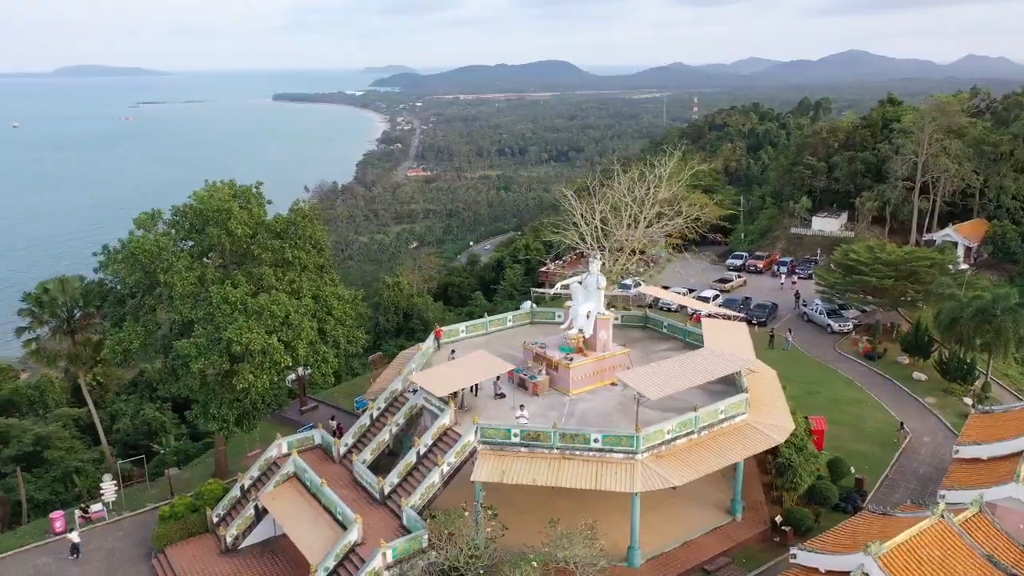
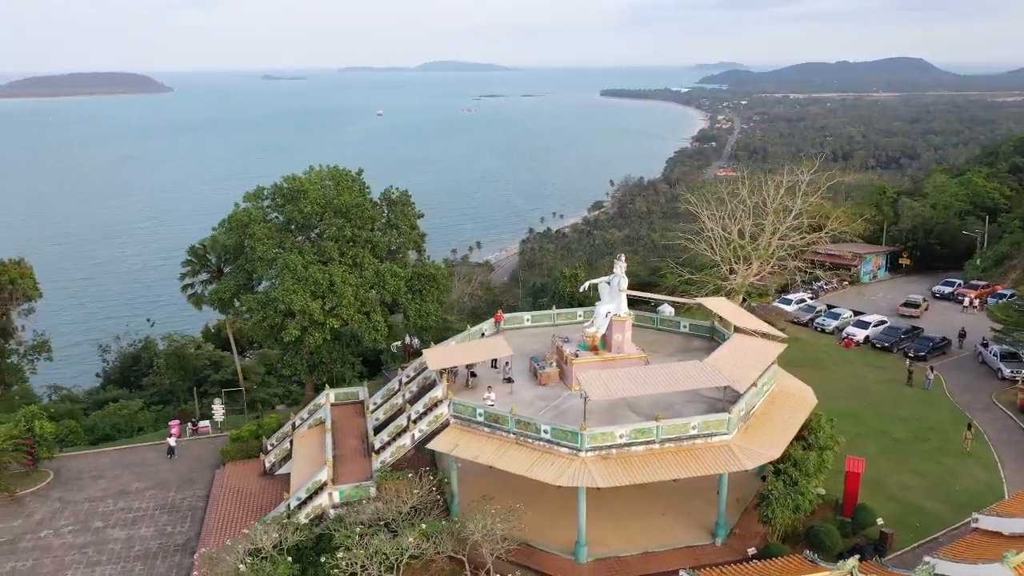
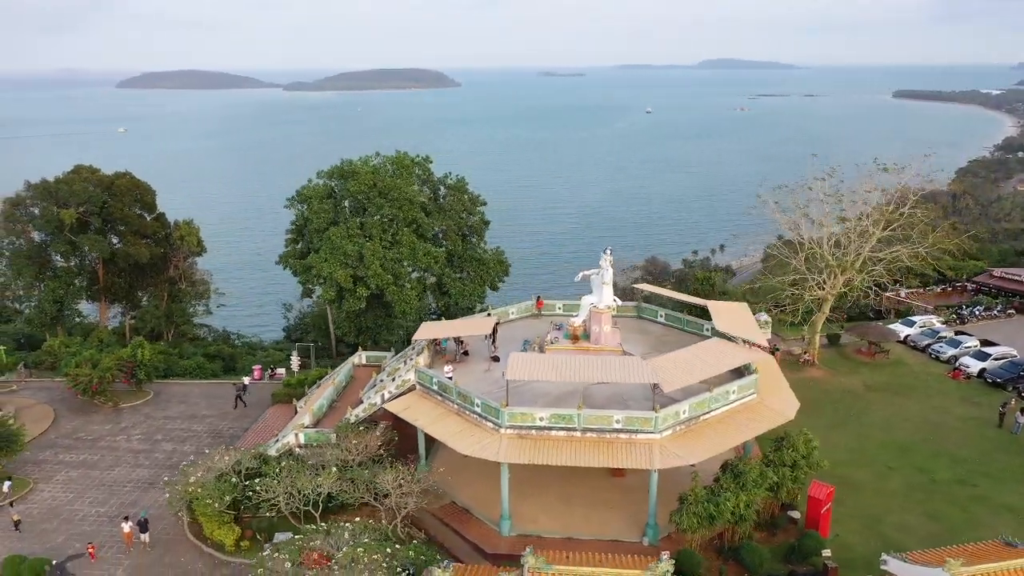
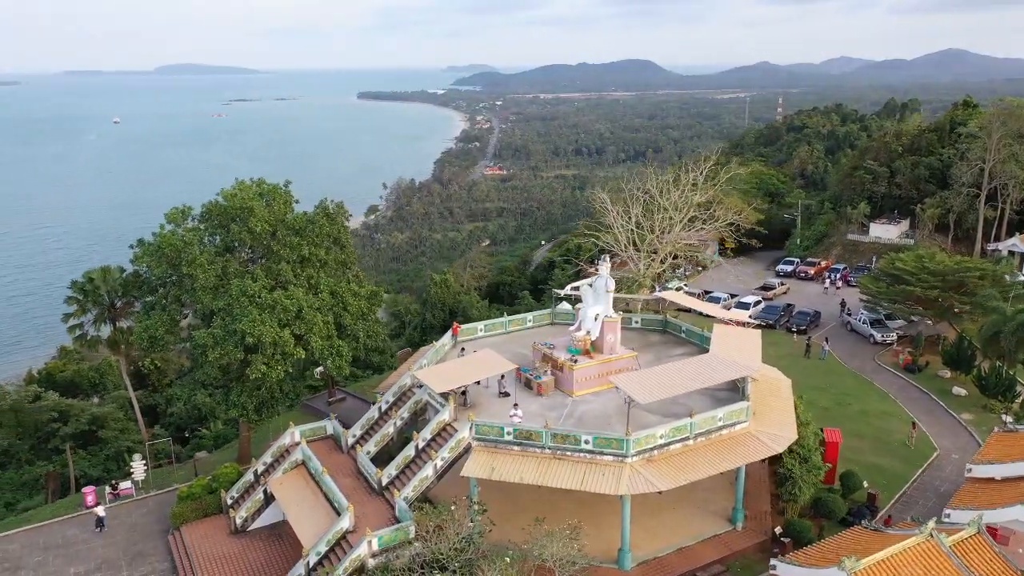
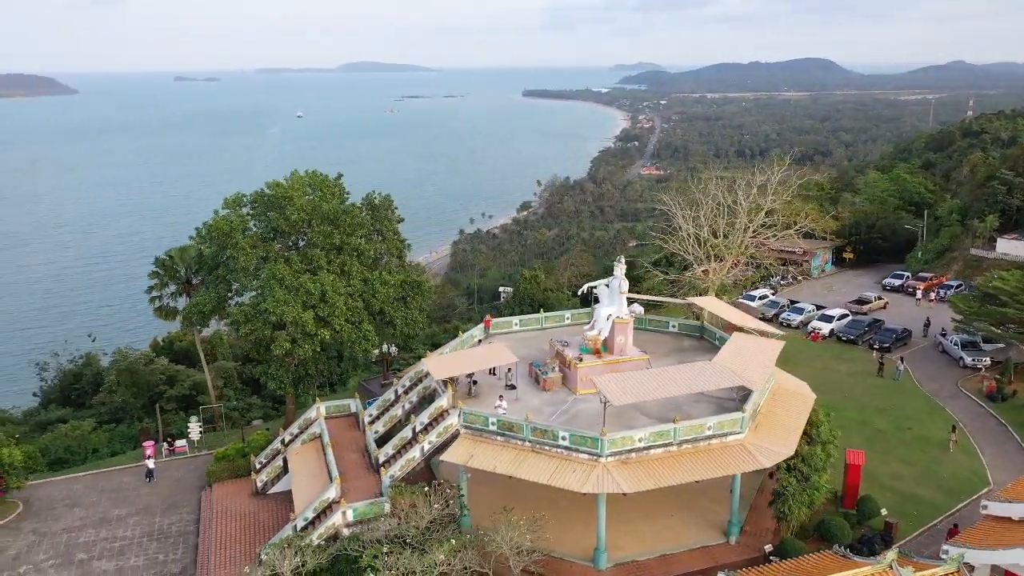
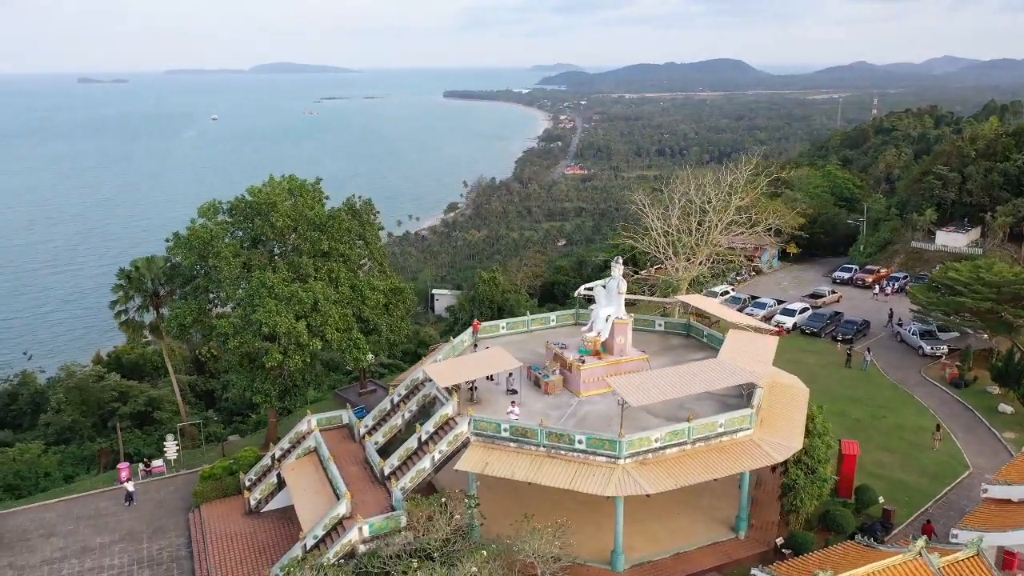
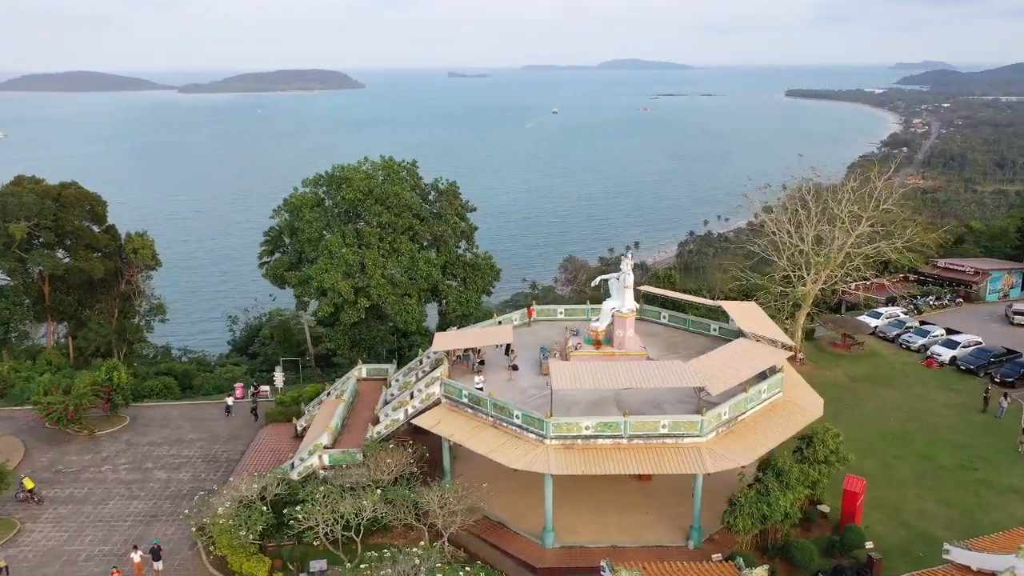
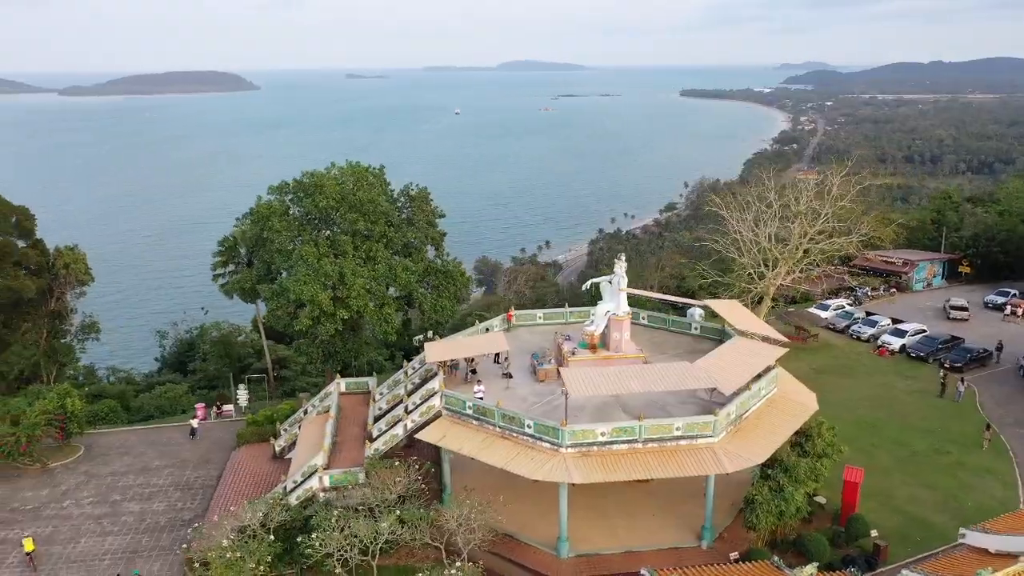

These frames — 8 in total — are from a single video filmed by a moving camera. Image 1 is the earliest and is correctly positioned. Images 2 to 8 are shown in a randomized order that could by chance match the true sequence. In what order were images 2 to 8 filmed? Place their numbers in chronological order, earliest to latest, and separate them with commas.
4, 6, 5, 2, 8, 7, 3
